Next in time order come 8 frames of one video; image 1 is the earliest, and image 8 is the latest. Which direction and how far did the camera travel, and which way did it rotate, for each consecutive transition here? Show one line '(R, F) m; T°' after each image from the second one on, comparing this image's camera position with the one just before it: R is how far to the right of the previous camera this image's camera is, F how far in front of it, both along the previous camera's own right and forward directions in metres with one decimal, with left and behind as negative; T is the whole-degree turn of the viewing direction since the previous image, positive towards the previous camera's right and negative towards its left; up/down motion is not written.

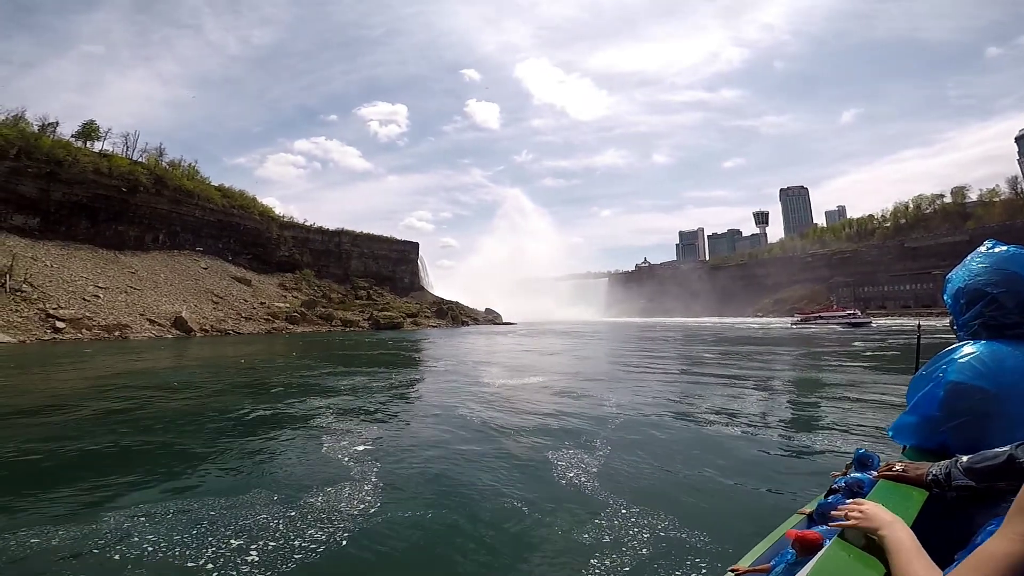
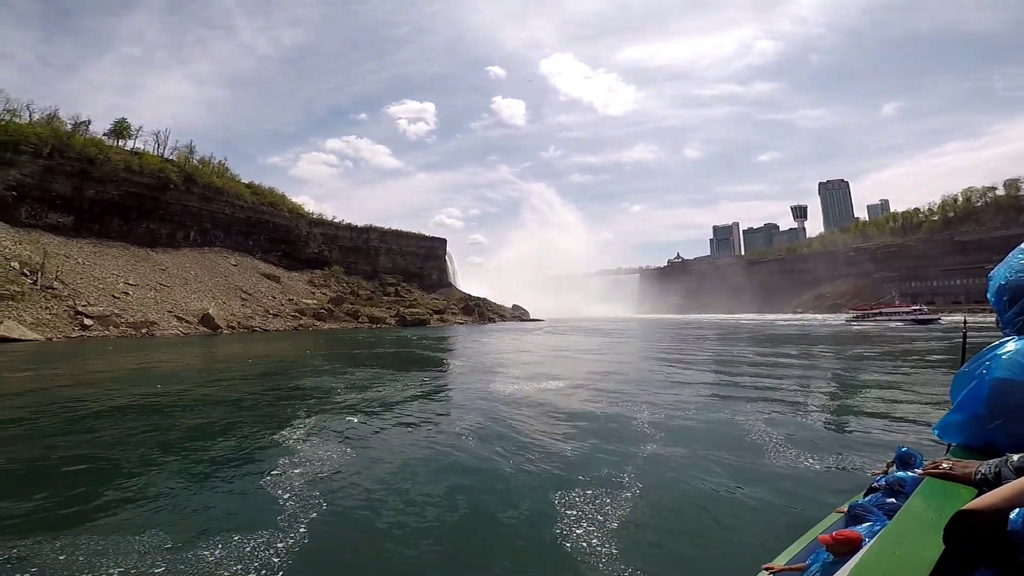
(0.0, +1.1) m; -3°
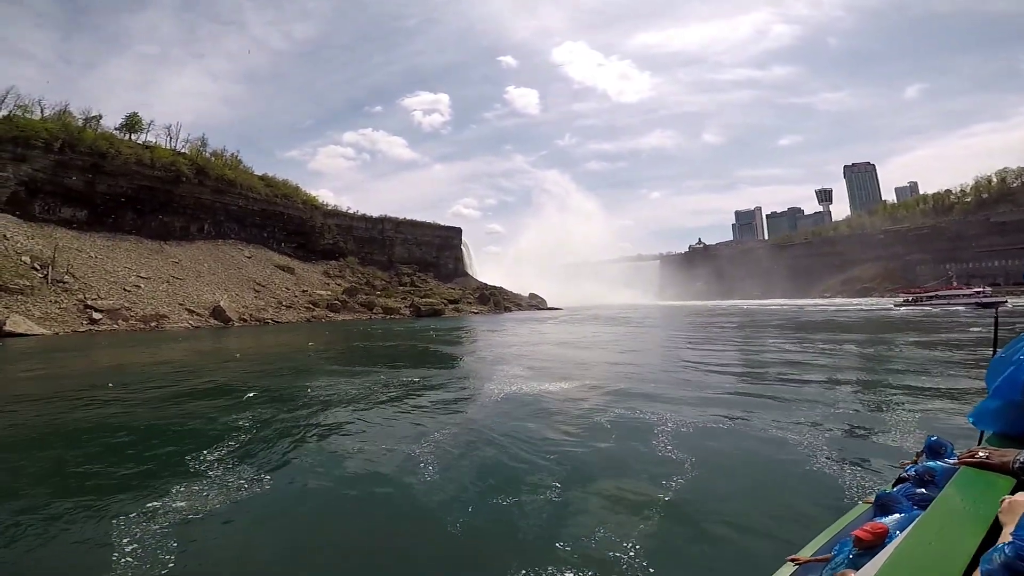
(+0.2, +0.9) m; -2°
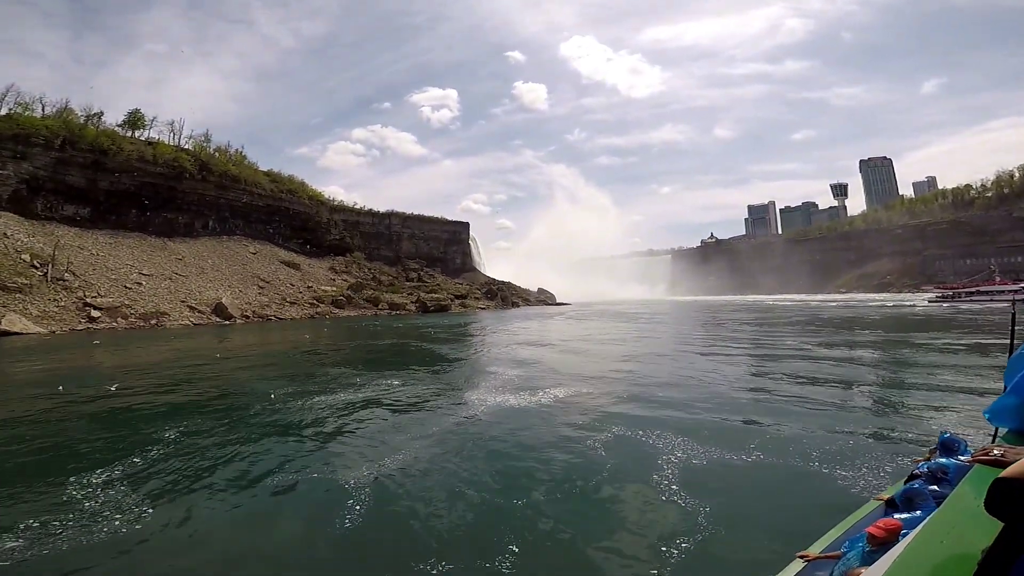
(+0.2, +0.7) m; -1°
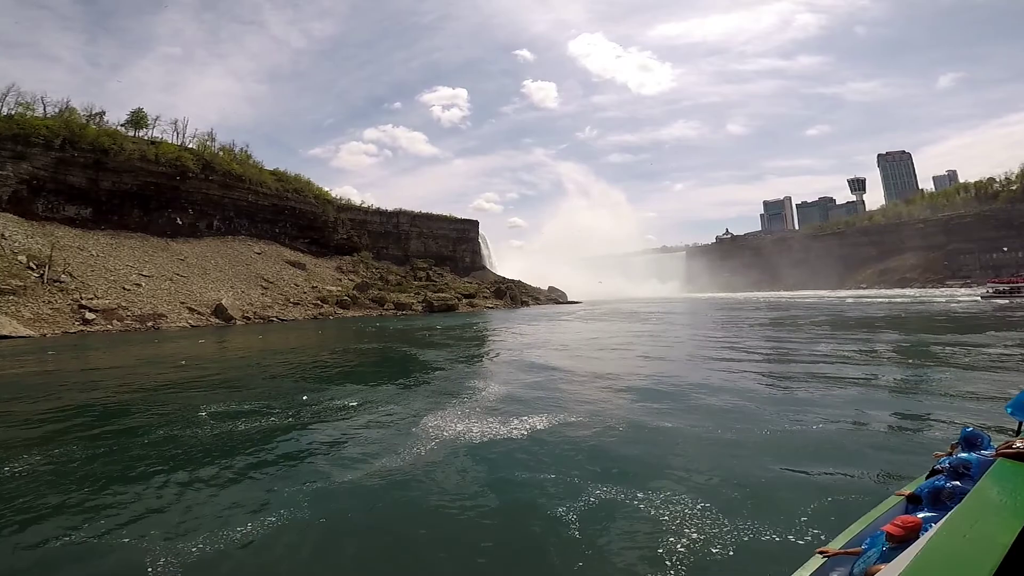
(+0.3, +0.9) m; -2°
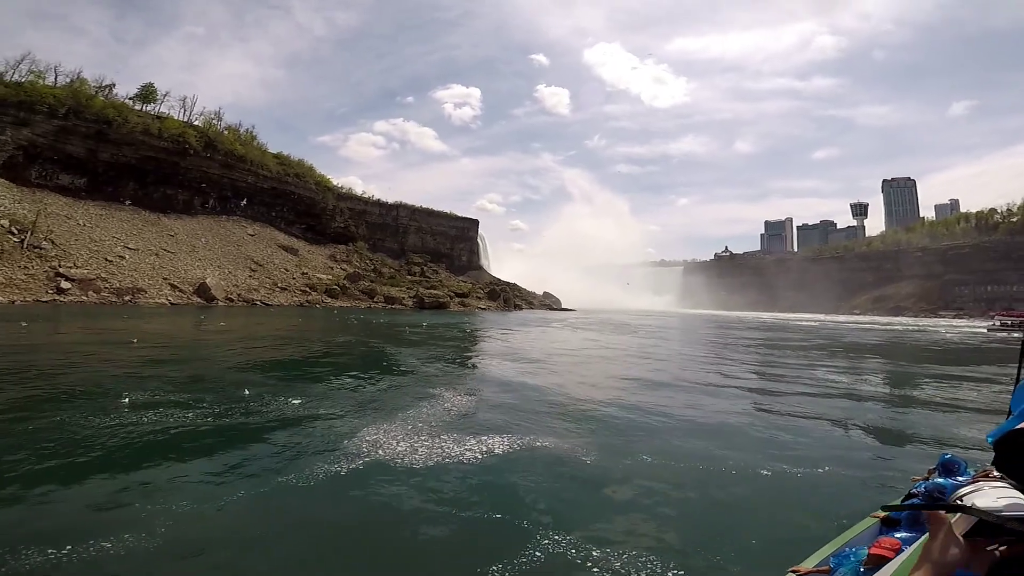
(+0.4, +0.4) m; 0°
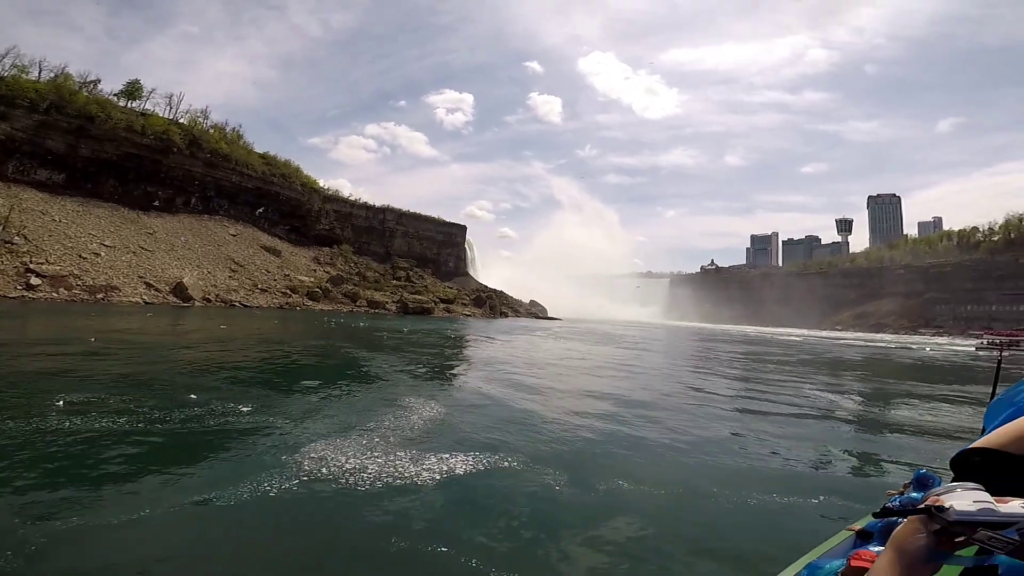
(+0.2, 0.0) m; +1°
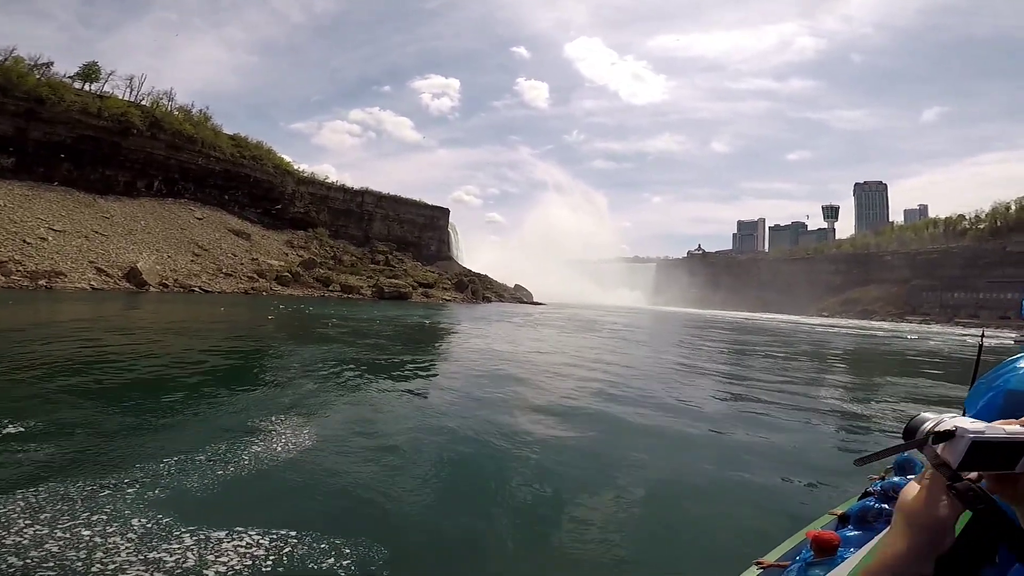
(+0.6, +0.9) m; +1°
